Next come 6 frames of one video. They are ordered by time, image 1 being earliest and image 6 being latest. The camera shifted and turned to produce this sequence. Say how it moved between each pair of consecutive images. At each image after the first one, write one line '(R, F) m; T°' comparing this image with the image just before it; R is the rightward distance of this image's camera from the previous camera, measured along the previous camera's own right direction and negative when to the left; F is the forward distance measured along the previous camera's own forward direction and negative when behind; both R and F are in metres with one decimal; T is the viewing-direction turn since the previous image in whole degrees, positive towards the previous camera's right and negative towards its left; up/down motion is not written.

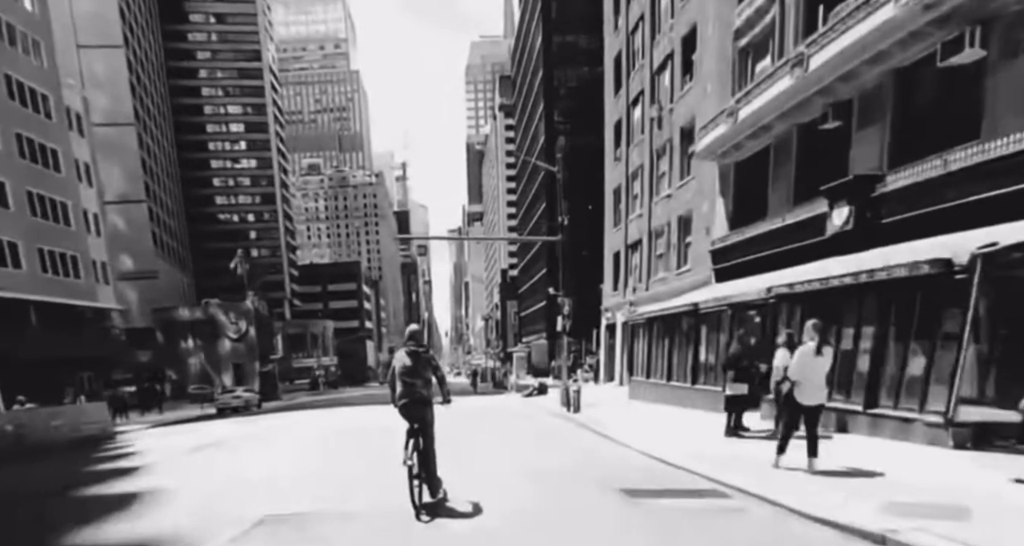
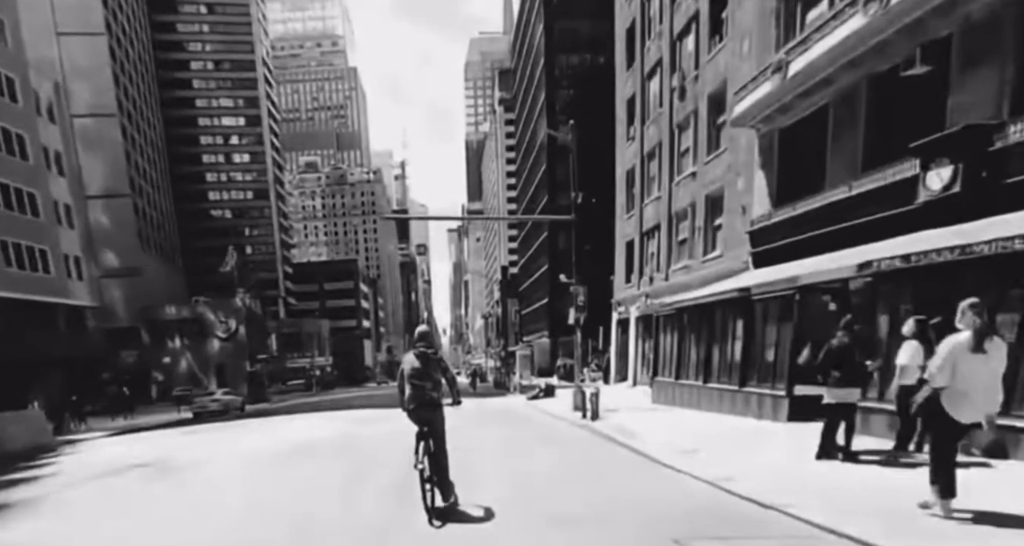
(-0.2, +2.9) m; 0°
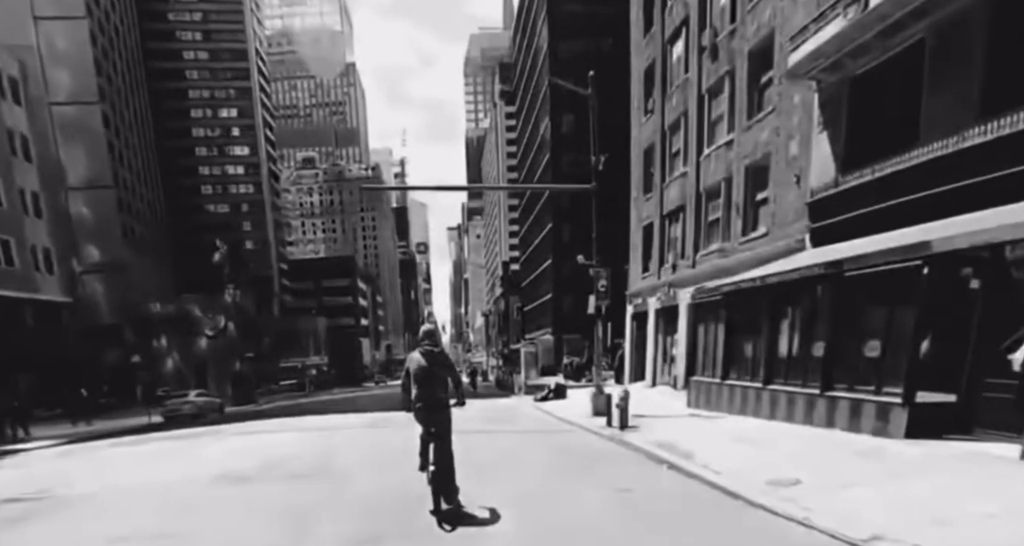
(-0.3, +3.1) m; 0°
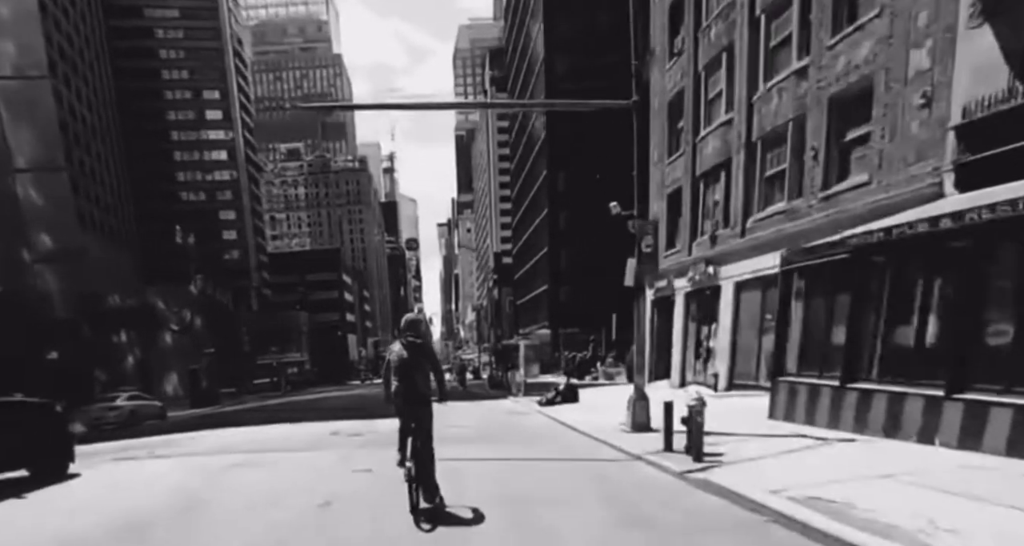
(-0.4, +5.1) m; +1°
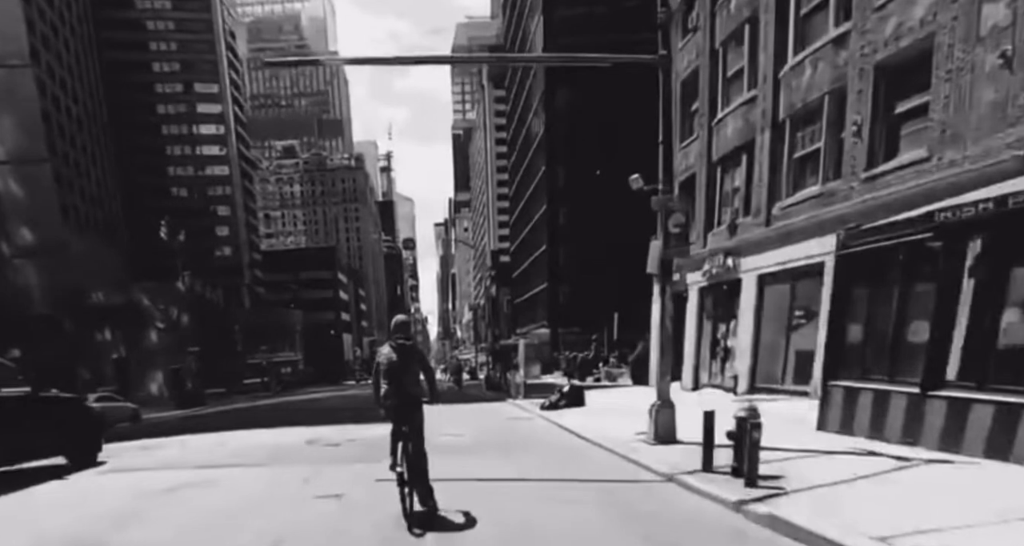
(-0.1, +1.8) m; 0°
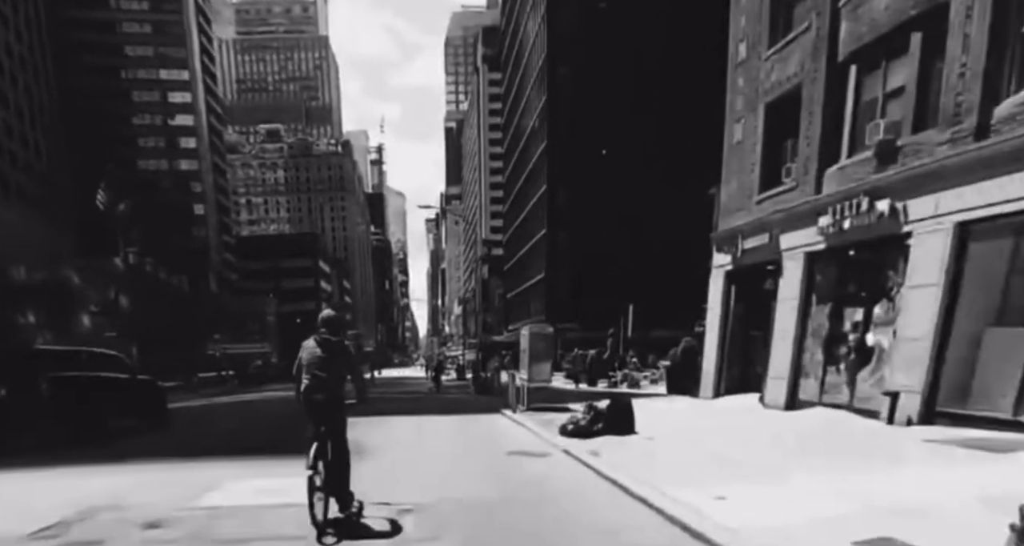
(-0.5, +7.8) m; +1°
